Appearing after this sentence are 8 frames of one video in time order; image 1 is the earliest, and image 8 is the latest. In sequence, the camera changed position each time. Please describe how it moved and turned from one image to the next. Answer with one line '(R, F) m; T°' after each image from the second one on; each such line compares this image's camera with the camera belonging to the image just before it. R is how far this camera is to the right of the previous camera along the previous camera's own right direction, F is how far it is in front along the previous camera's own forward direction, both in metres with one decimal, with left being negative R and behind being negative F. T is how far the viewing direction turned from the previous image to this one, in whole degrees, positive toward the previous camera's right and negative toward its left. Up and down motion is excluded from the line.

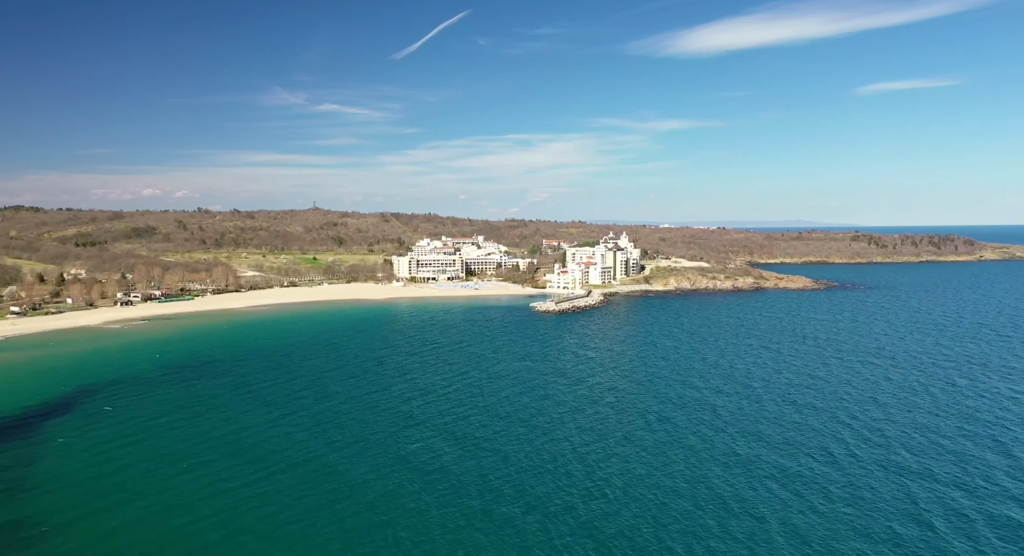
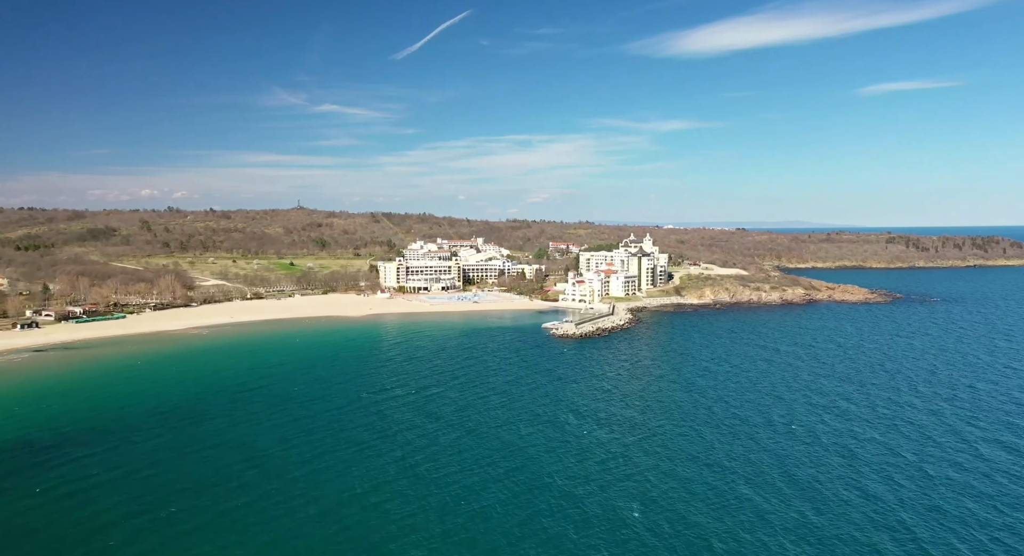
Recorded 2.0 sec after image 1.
(-0.8, +18.6) m; 0°
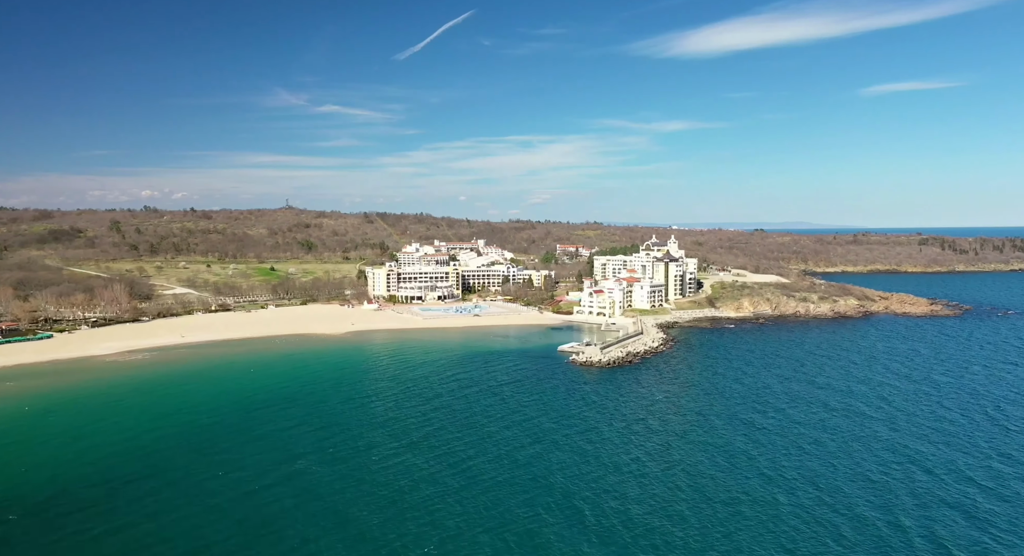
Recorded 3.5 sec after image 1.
(-0.7, +13.7) m; 0°
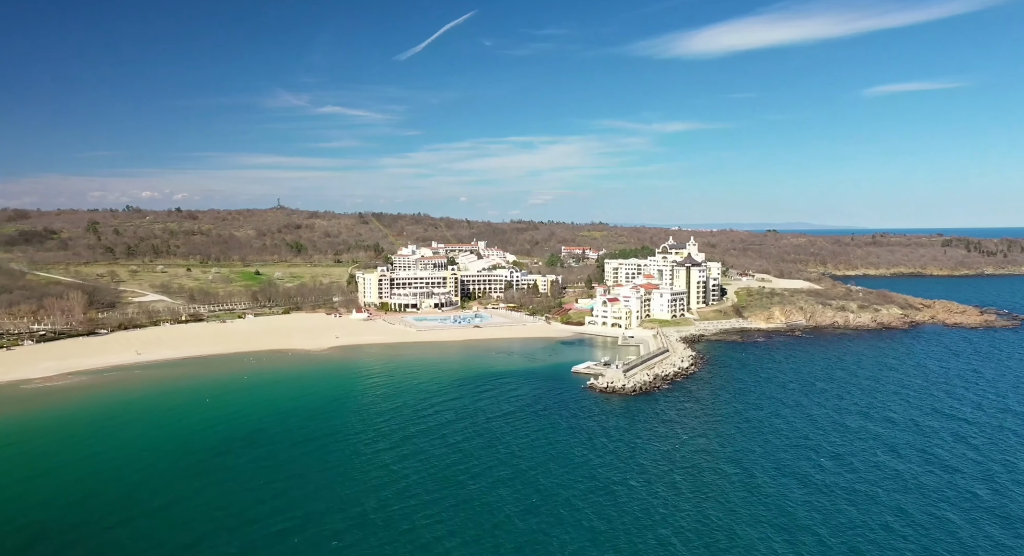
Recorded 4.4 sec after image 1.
(-0.4, +8.8) m; 0°
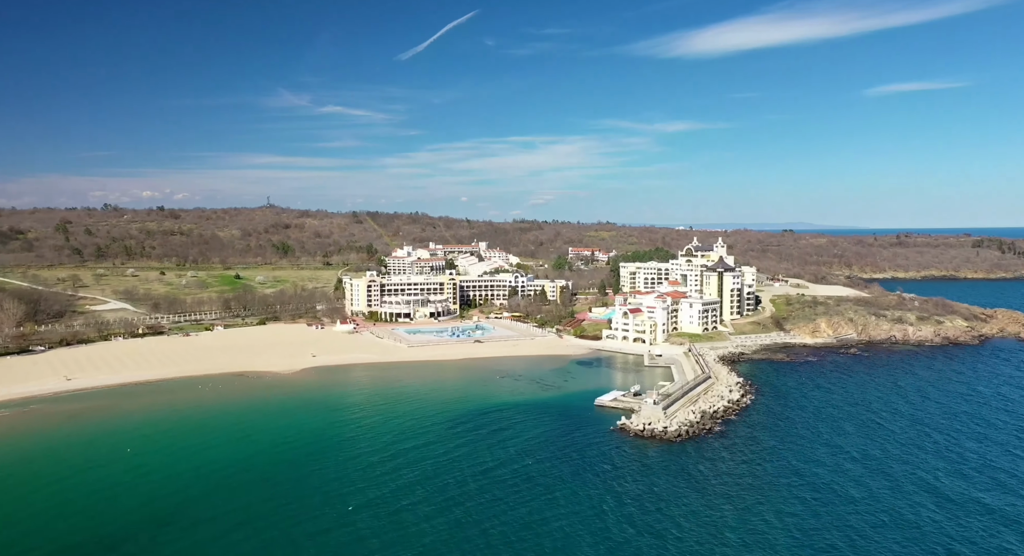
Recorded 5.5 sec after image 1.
(-0.5, +10.1) m; 0°
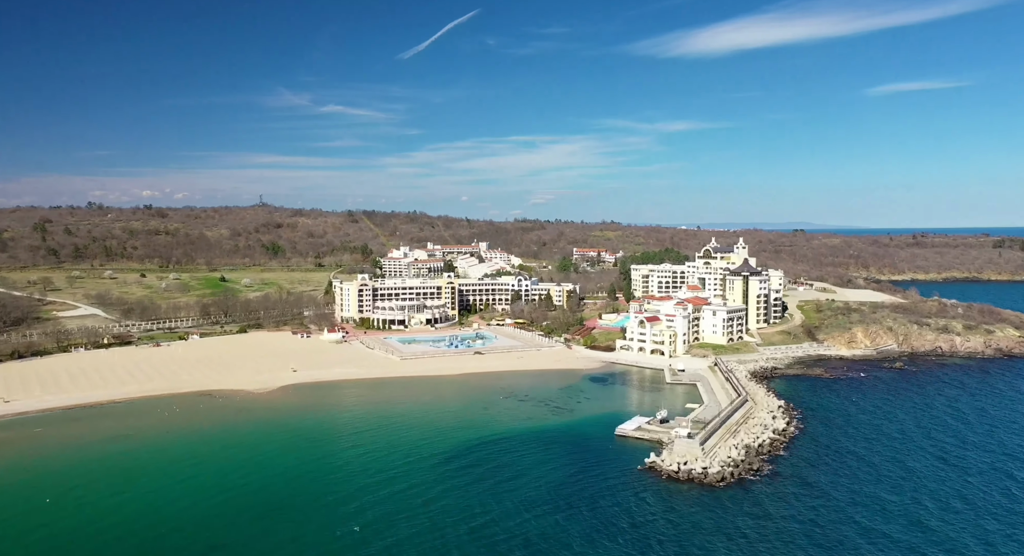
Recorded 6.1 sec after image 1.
(-0.3, +6.3) m; 0°
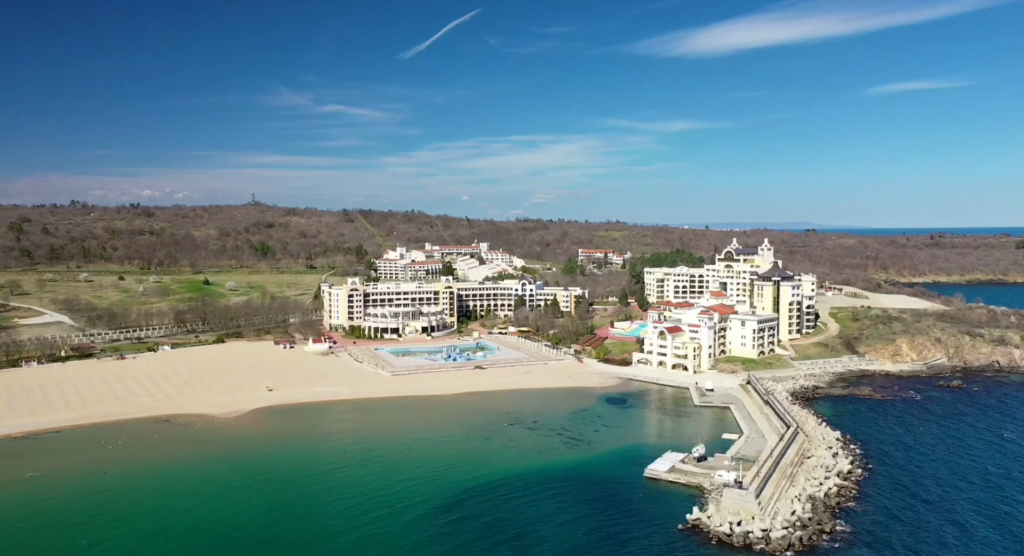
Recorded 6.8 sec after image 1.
(-0.3, +6.2) m; 0°
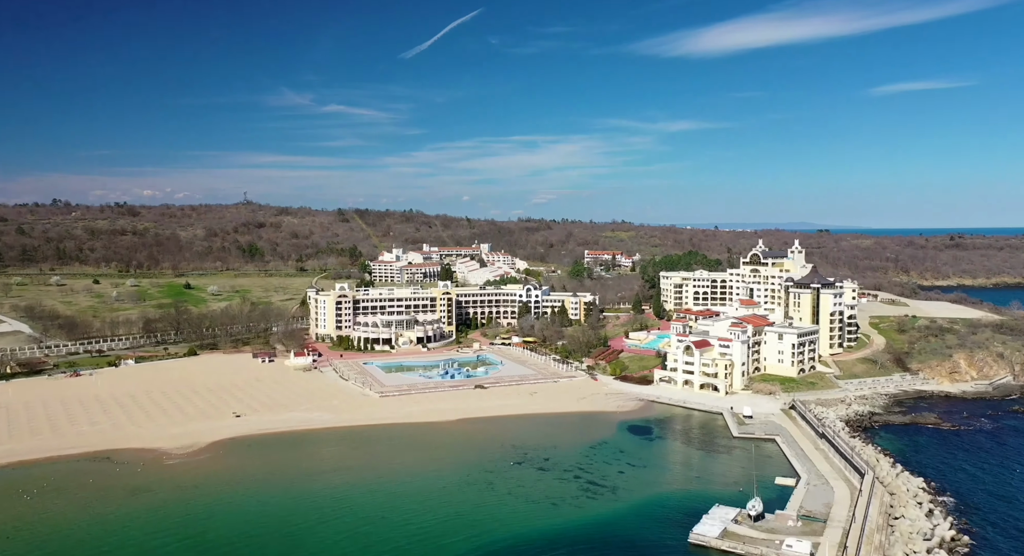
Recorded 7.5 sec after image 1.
(-0.3, +6.4) m; 0°
